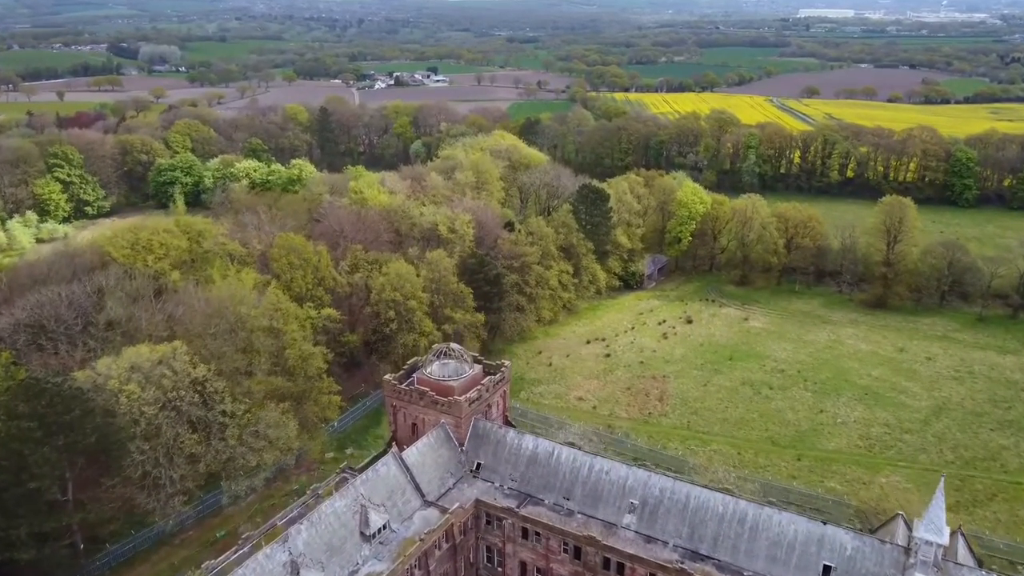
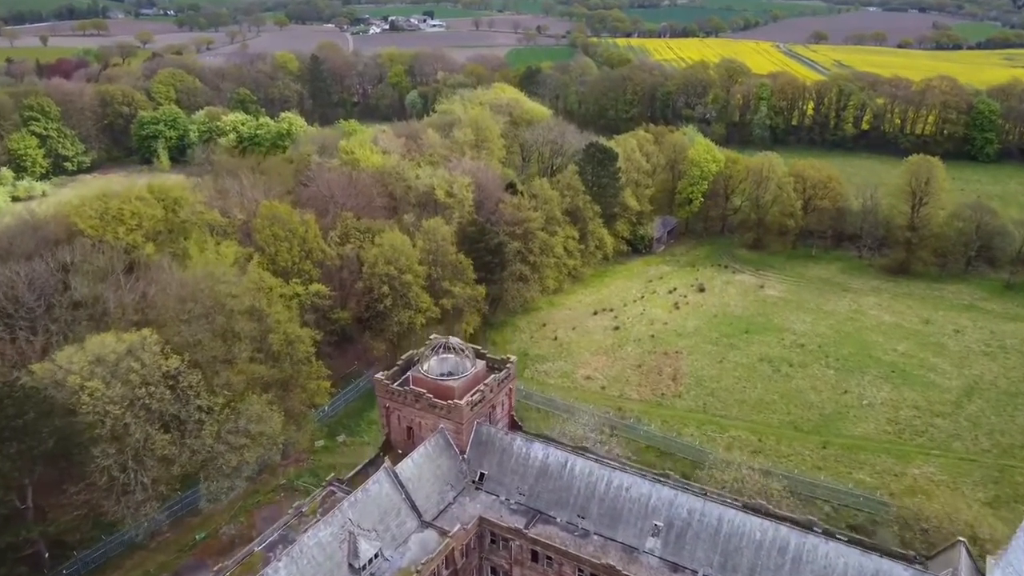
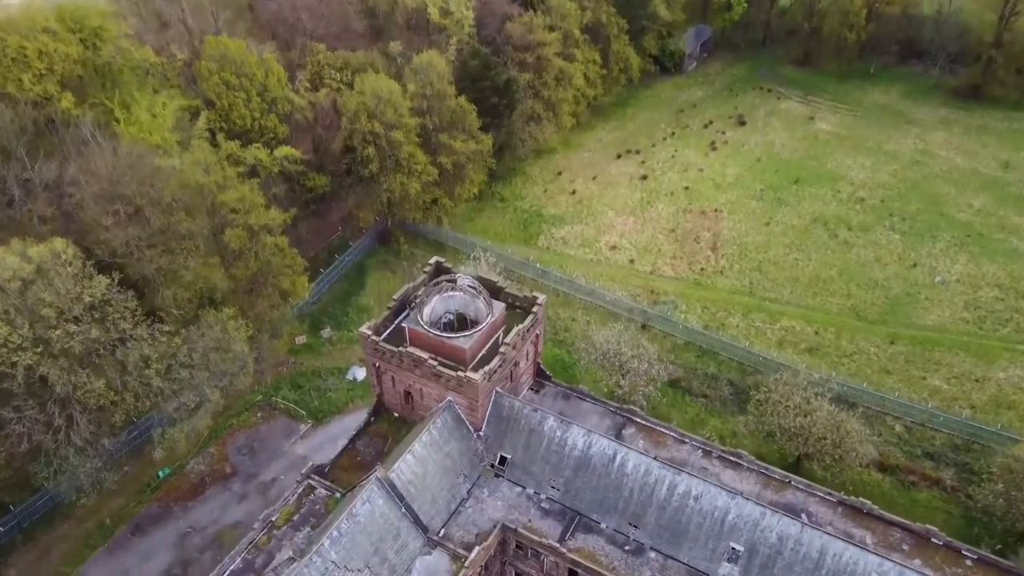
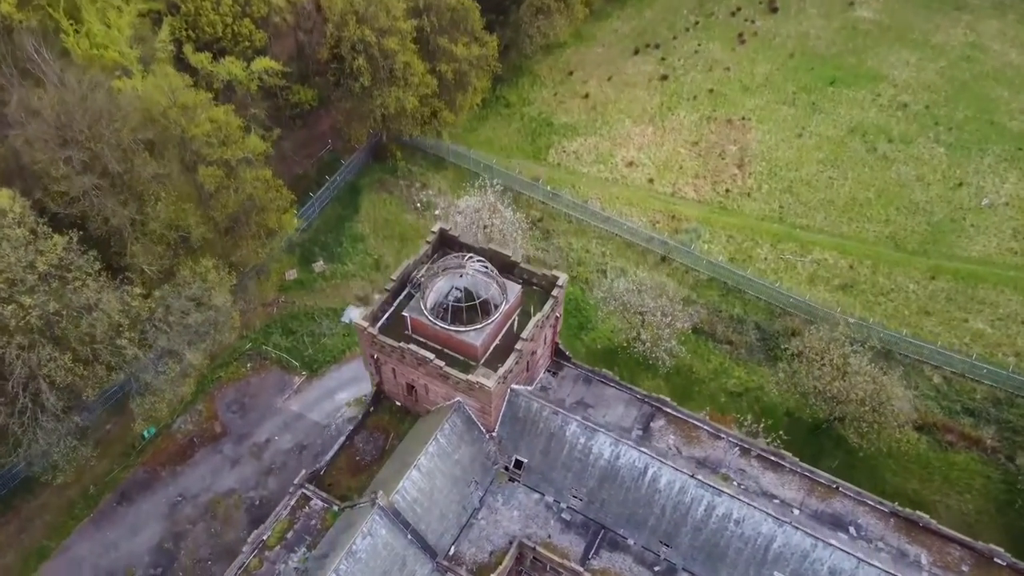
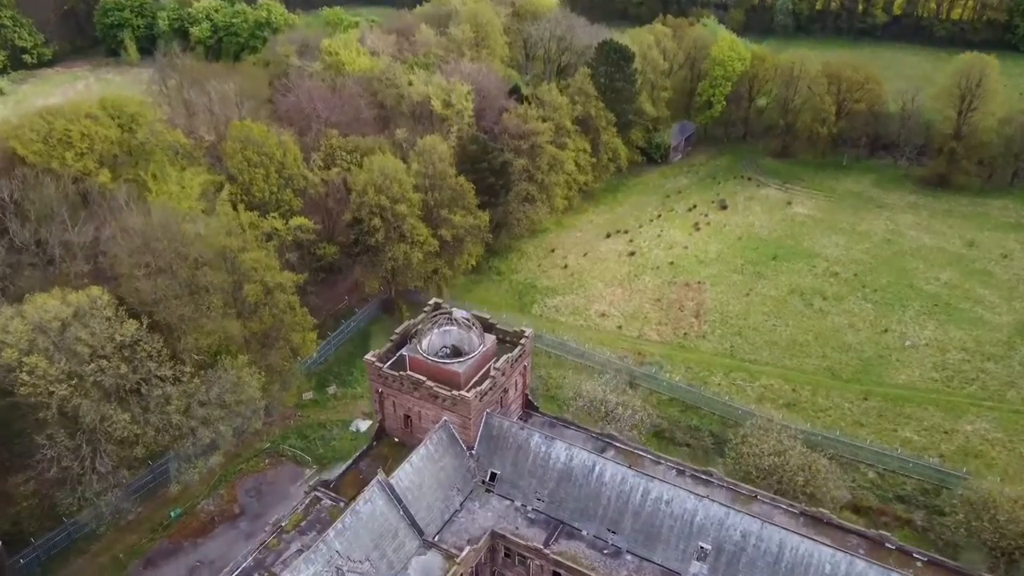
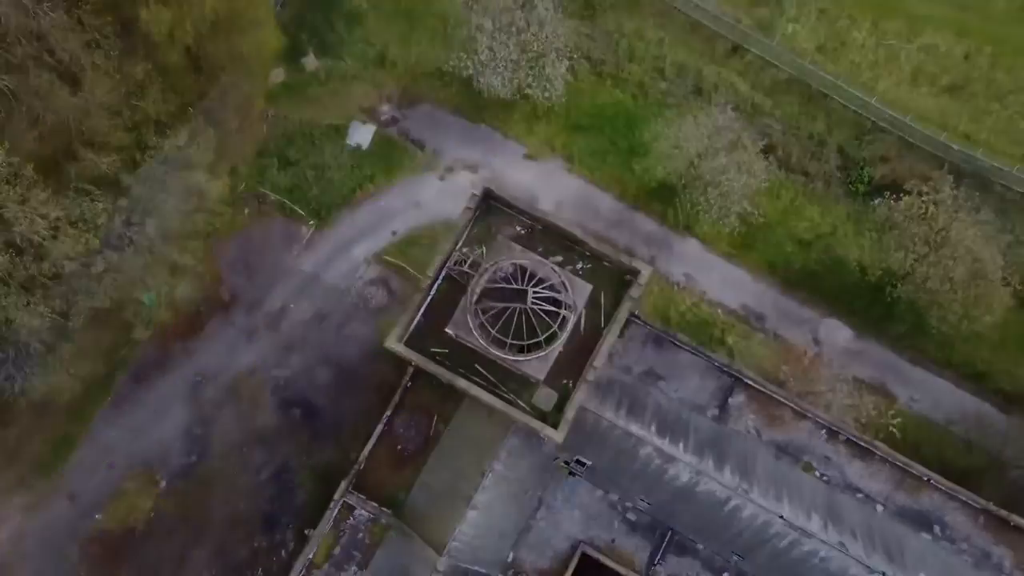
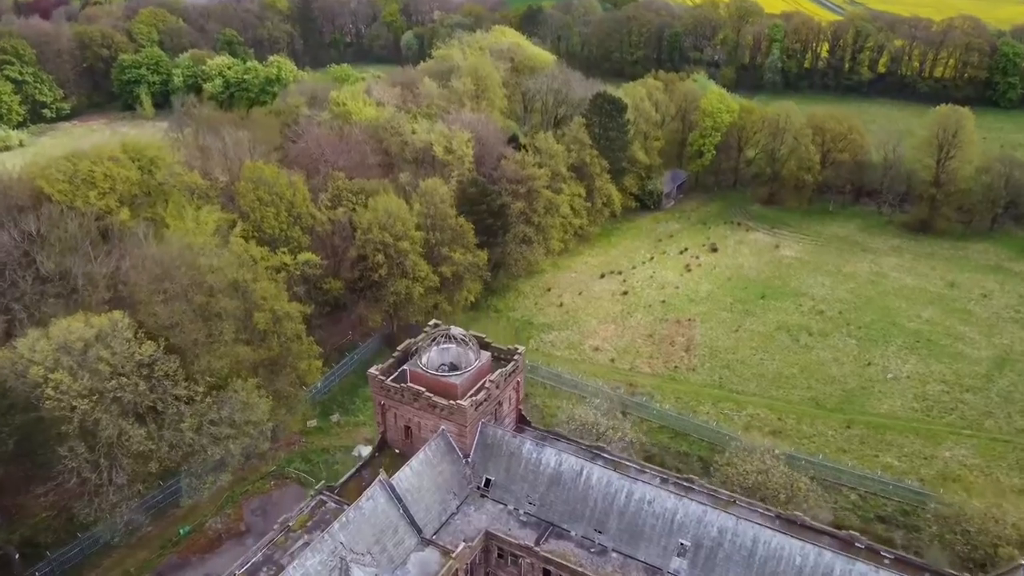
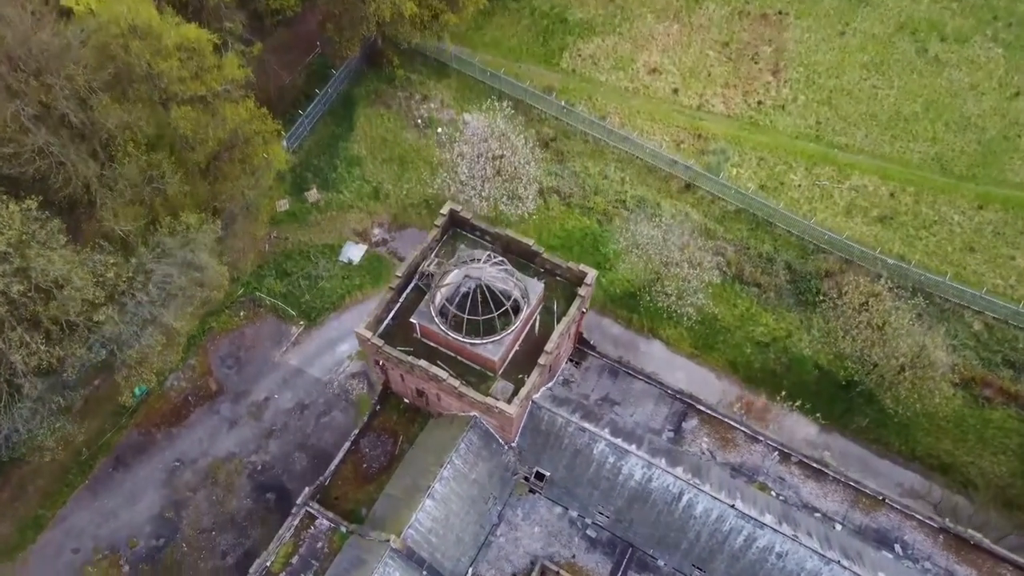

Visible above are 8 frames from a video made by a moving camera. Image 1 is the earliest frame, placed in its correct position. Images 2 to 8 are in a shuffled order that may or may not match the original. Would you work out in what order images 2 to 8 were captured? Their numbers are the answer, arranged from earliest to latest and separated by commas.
2, 7, 5, 3, 4, 8, 6
